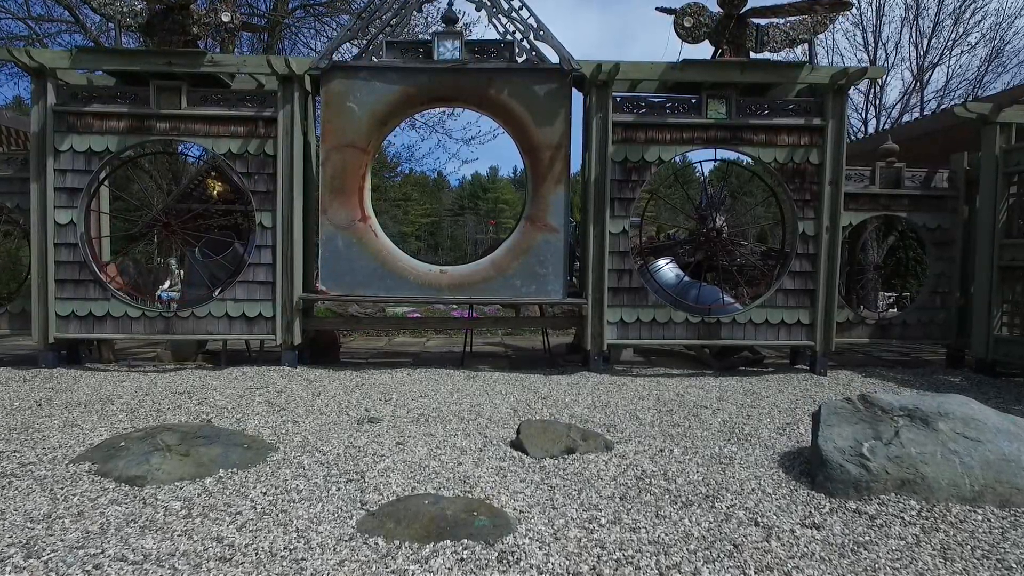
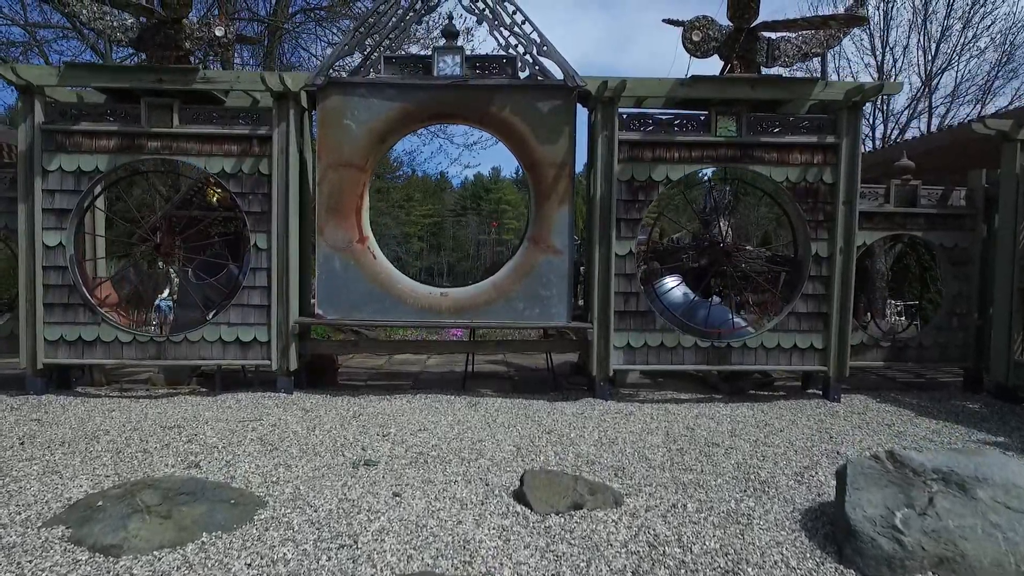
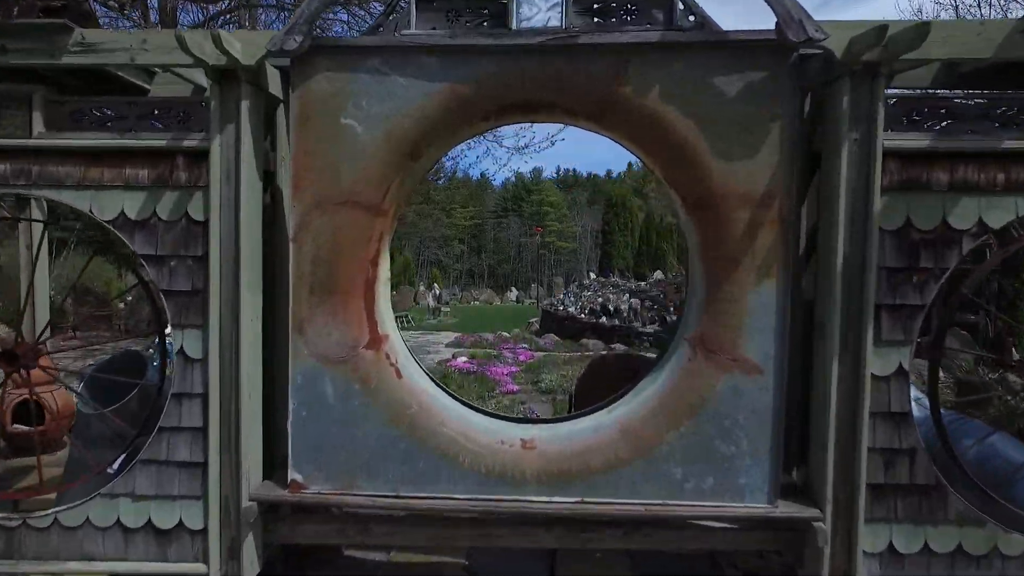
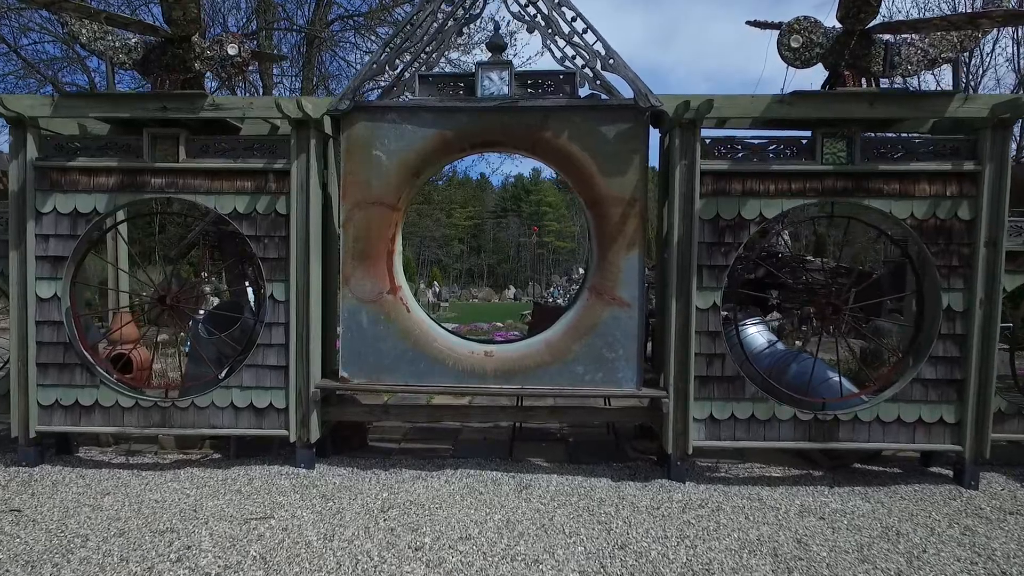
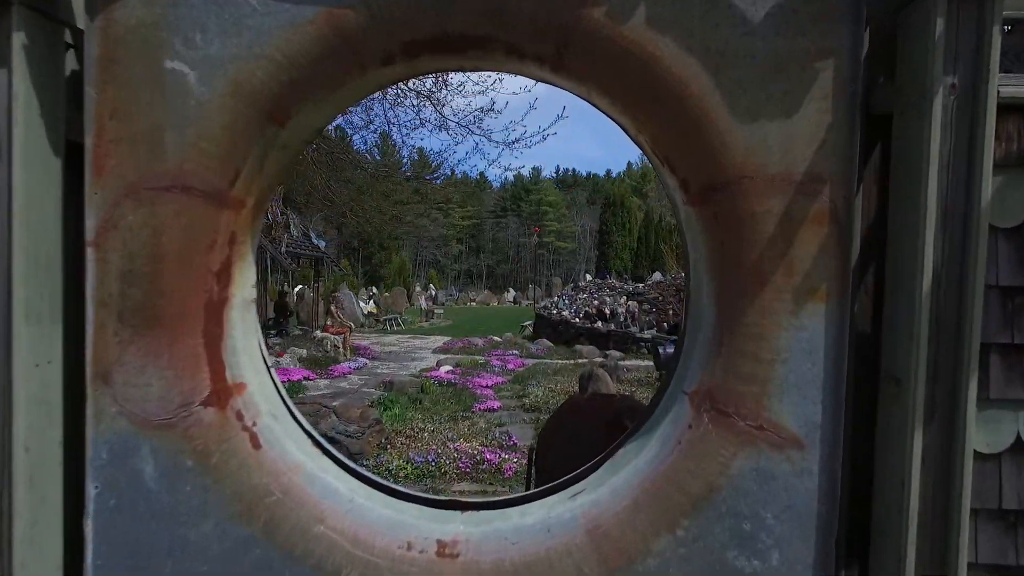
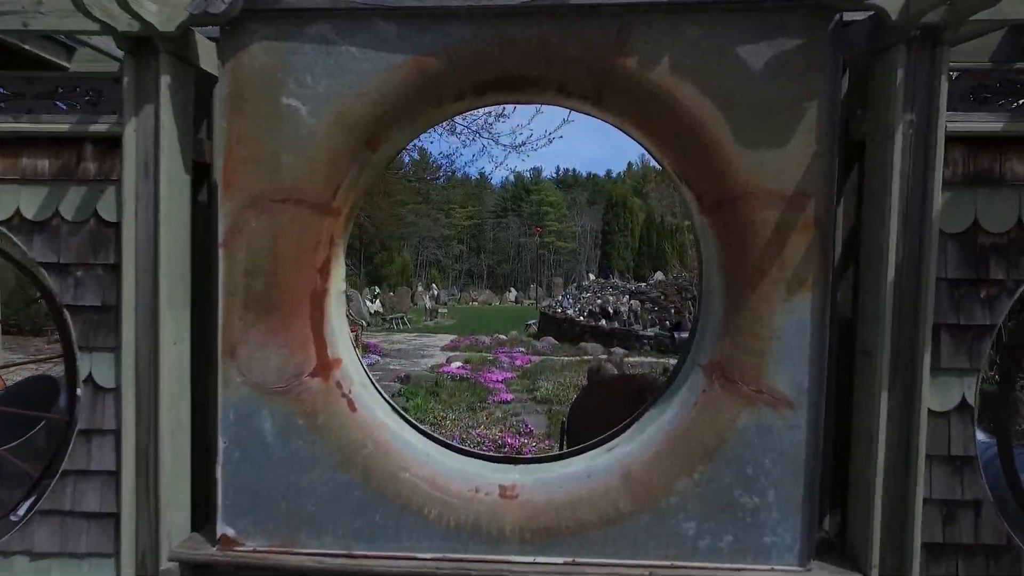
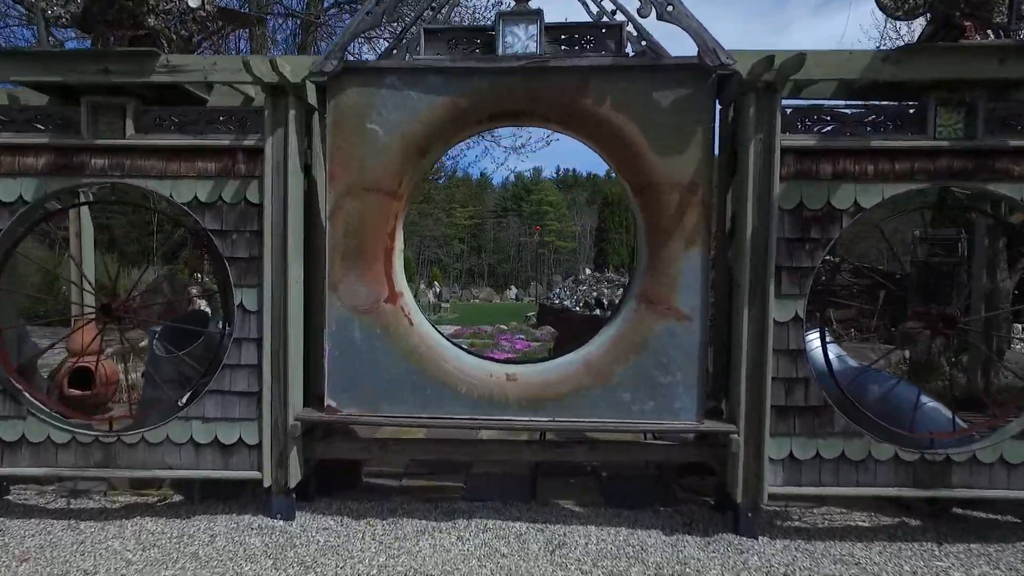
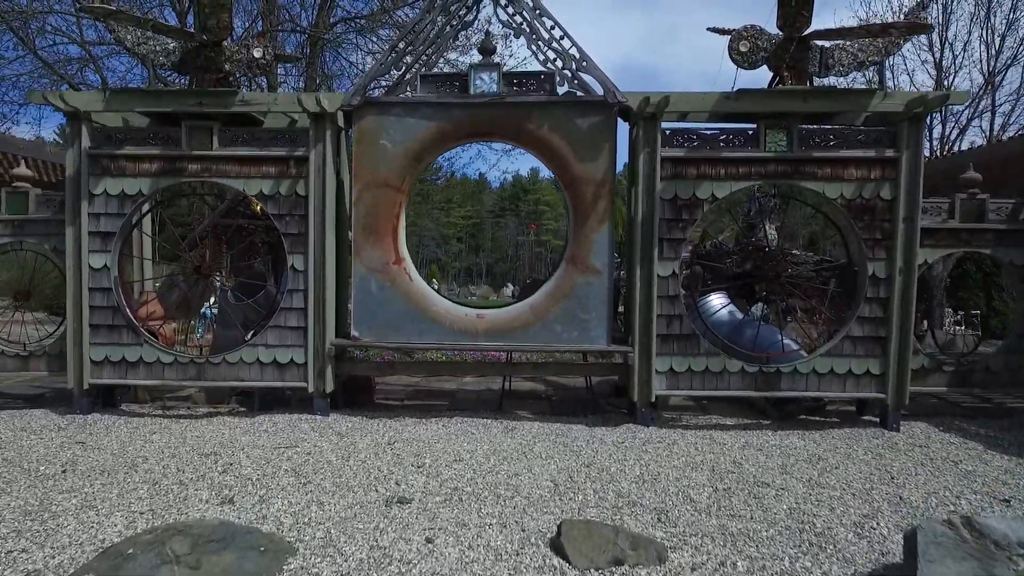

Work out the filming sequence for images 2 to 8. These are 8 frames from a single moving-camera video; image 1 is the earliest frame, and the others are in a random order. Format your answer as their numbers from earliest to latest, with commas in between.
2, 8, 4, 7, 3, 6, 5
